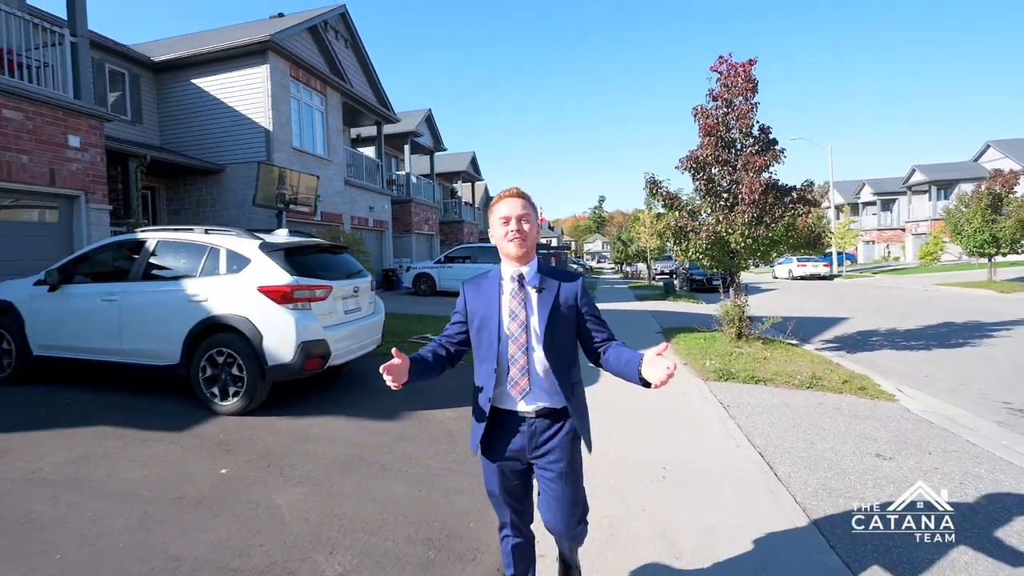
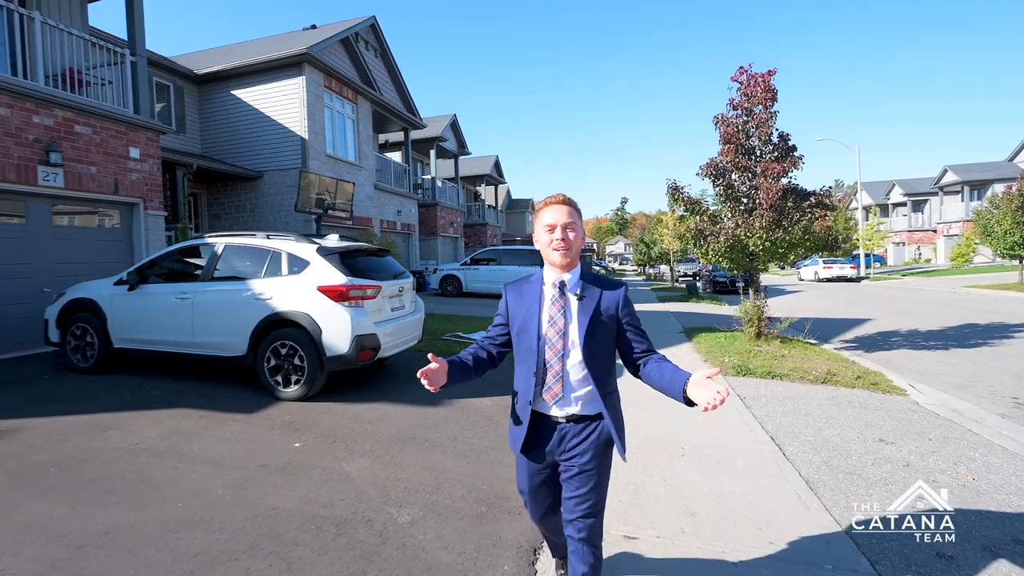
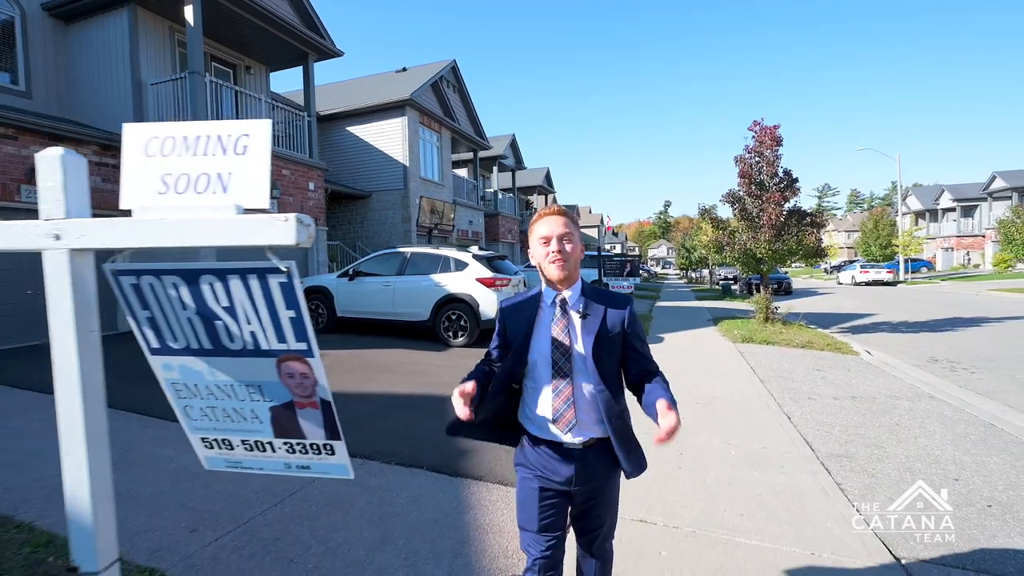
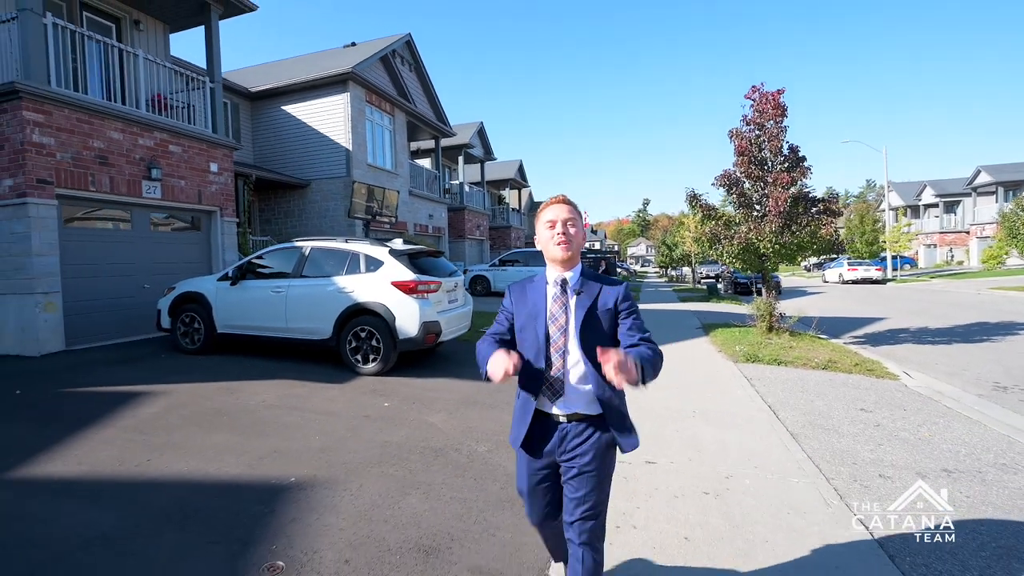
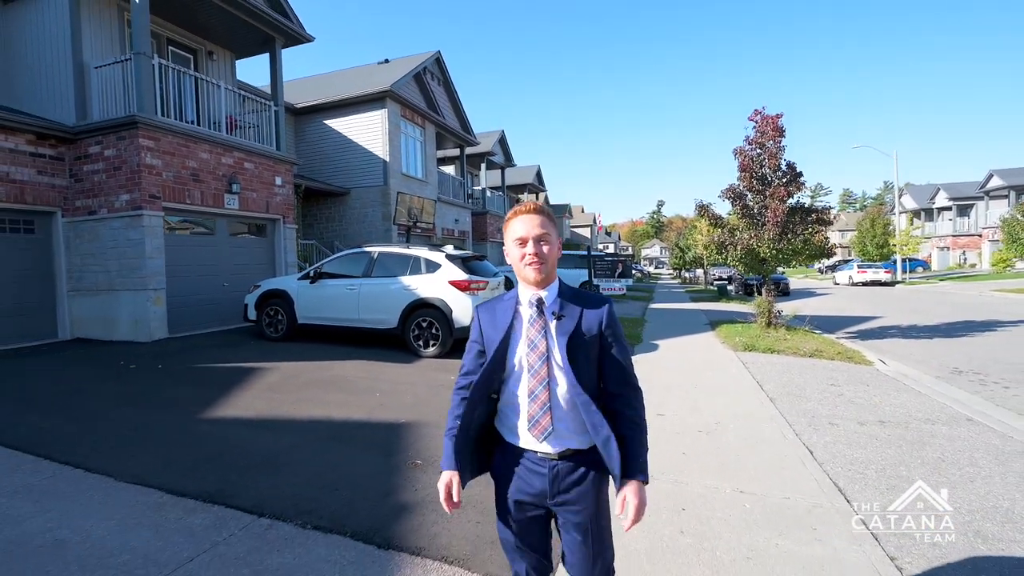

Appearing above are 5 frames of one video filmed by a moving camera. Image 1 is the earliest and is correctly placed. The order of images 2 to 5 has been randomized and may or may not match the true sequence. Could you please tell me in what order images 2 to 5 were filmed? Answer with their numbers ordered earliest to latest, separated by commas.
2, 4, 5, 3
